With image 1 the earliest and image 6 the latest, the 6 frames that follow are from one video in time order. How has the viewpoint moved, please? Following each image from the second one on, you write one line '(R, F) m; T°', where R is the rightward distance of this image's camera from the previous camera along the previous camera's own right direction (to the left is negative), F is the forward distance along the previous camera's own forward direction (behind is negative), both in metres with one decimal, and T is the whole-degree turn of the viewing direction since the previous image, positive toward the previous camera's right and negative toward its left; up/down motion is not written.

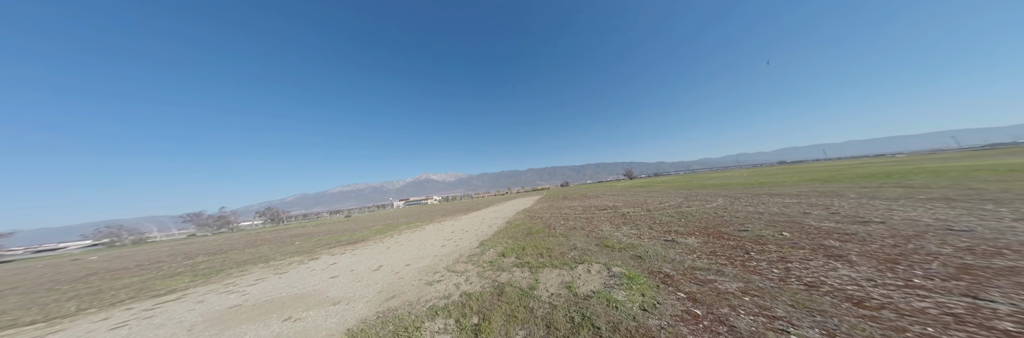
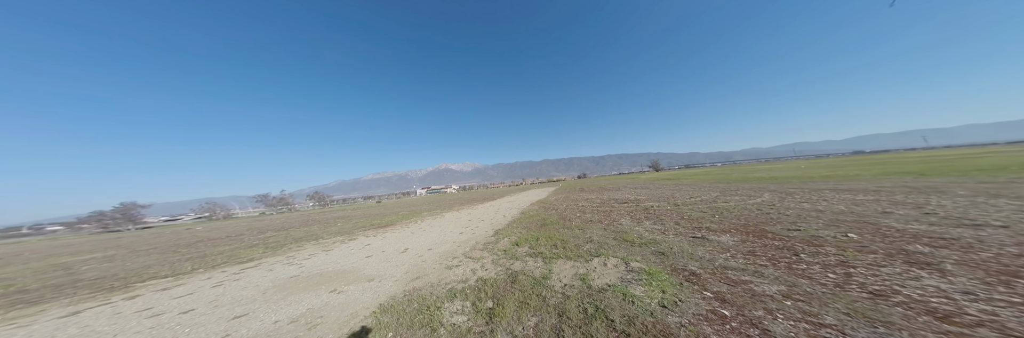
(+0.2, 0.0) m; -6°
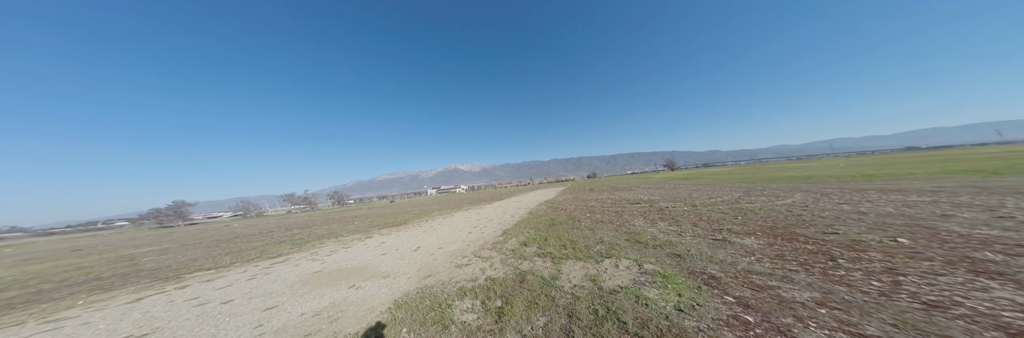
(+0.1, 0.0) m; -3°
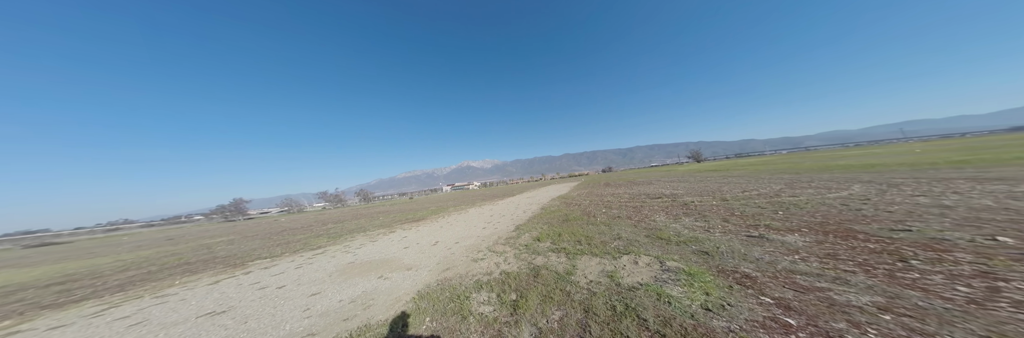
(+0.1, 0.0) m; -4°
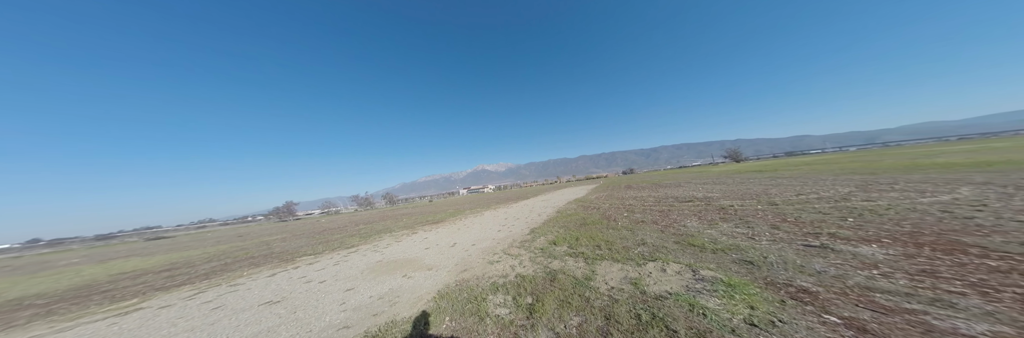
(+0.2, 0.0) m; -6°
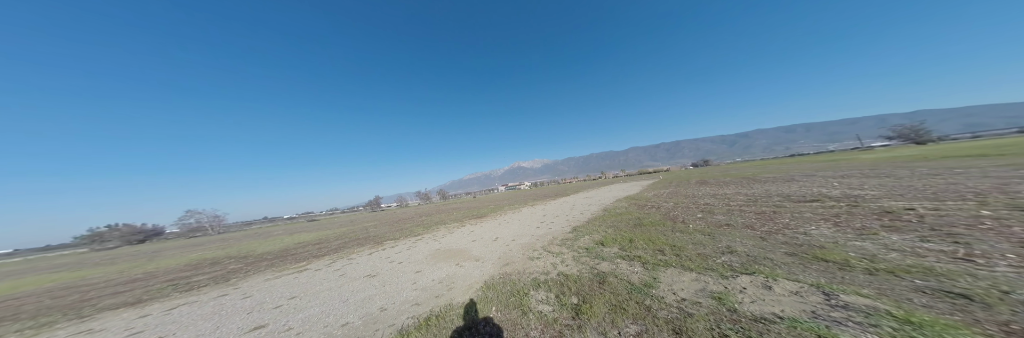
(+0.4, +0.2) m; -15°
